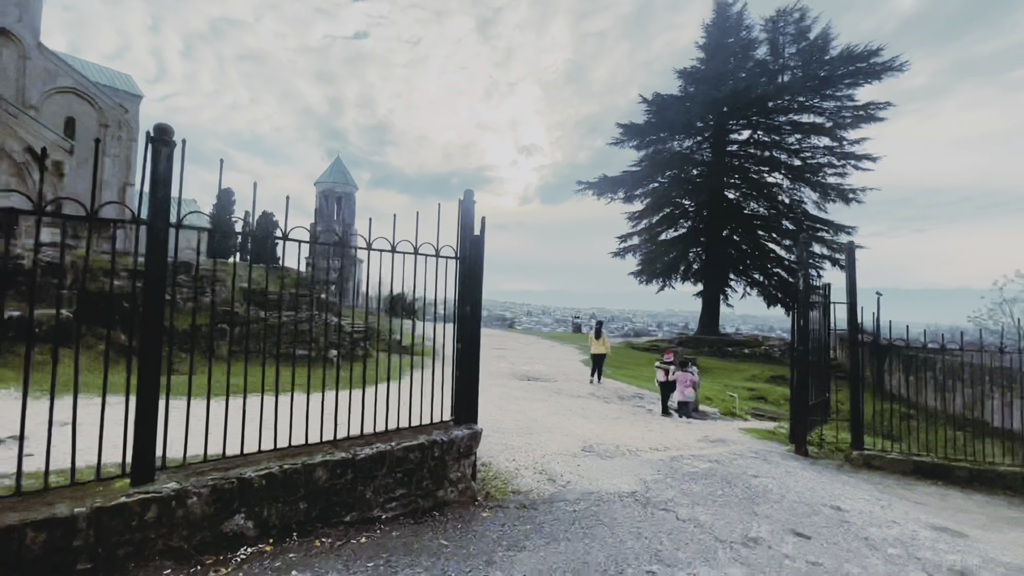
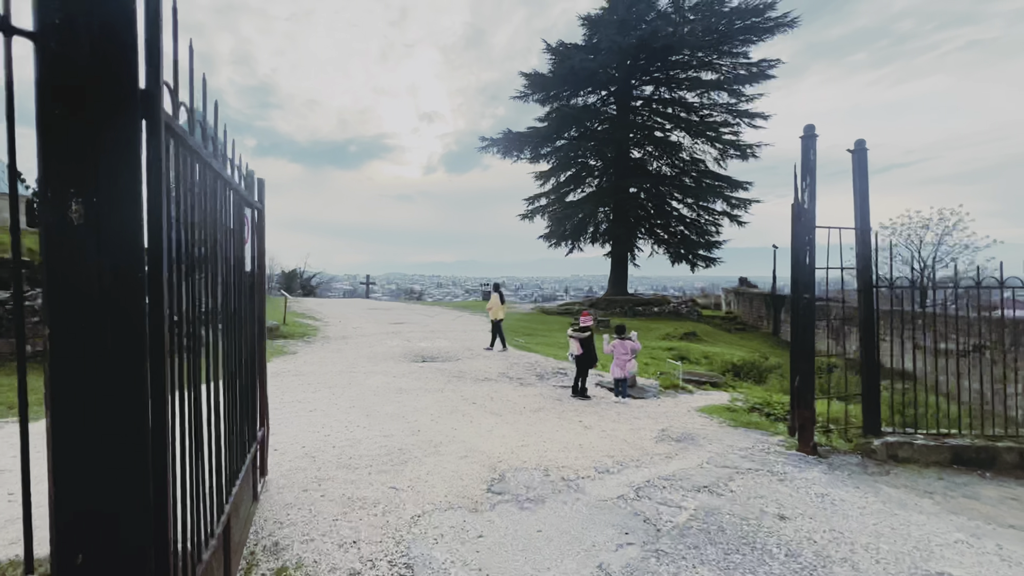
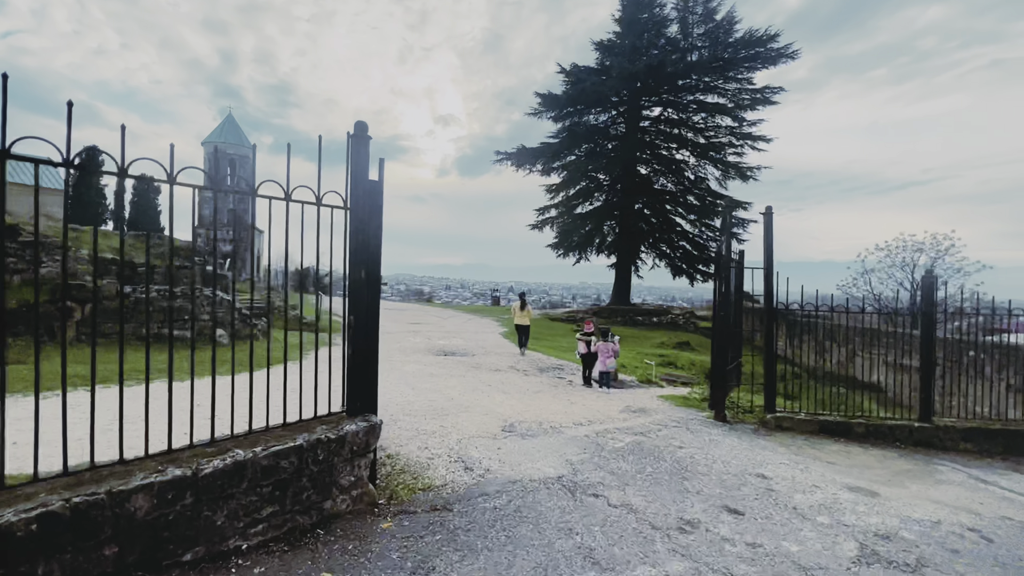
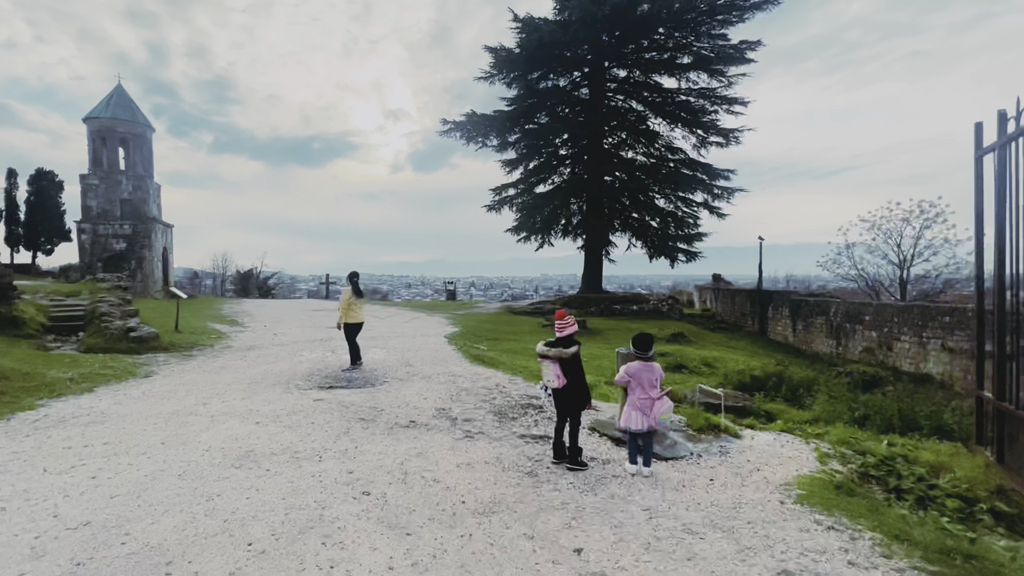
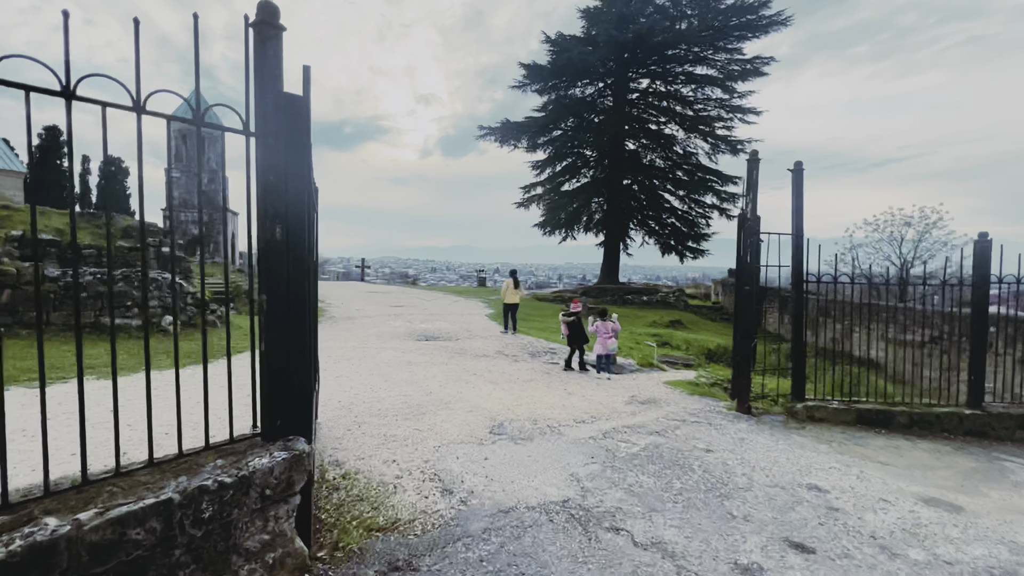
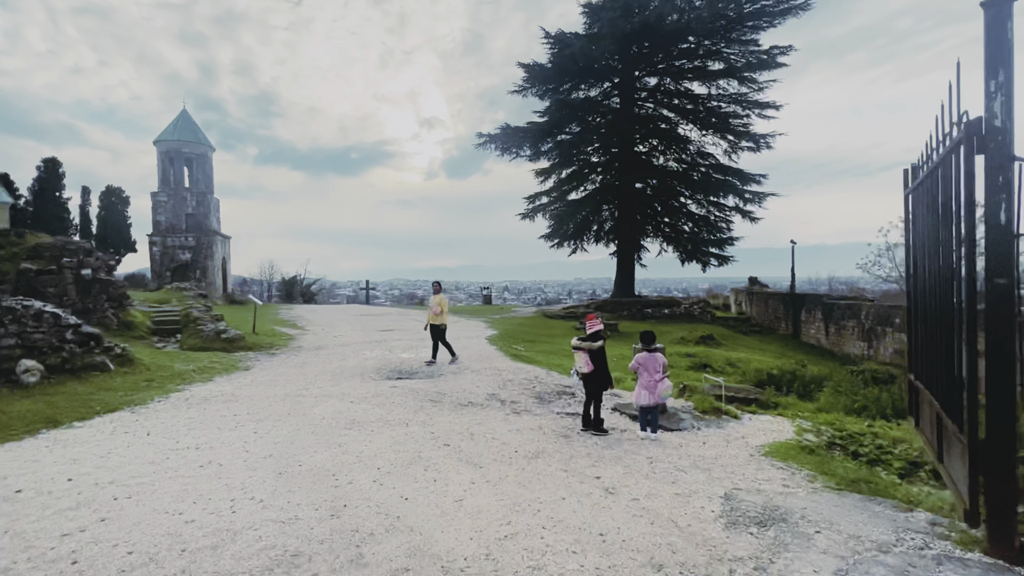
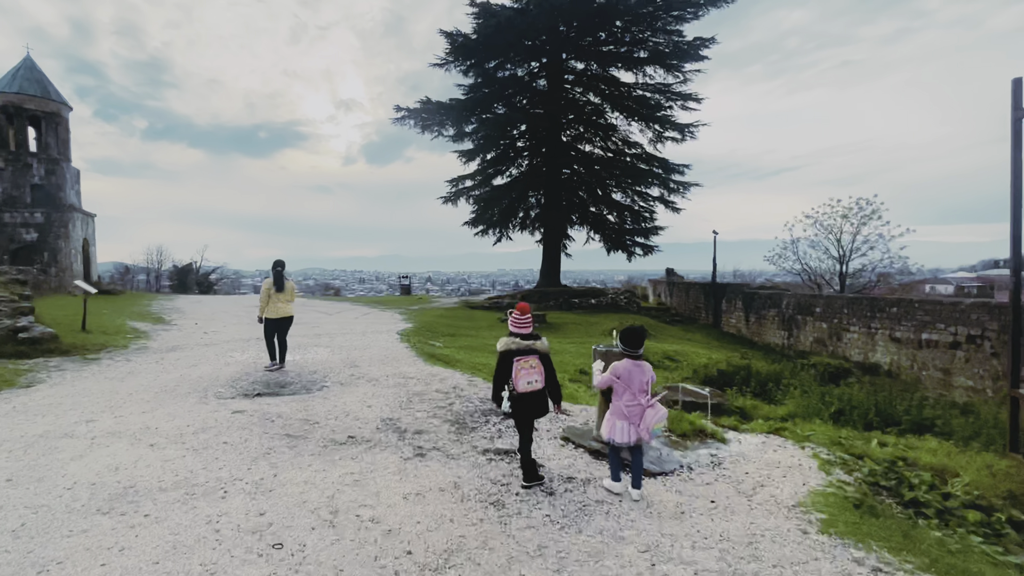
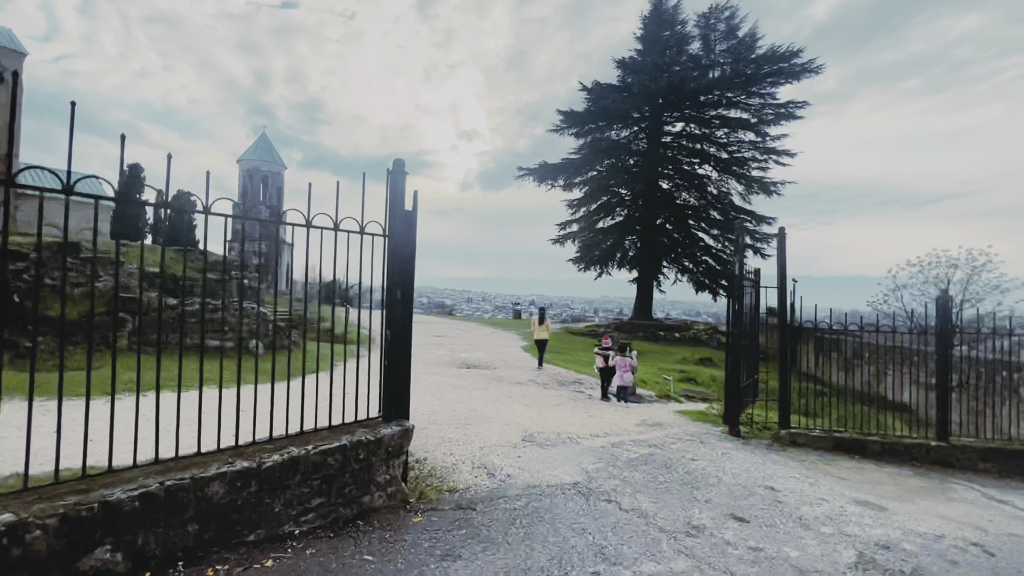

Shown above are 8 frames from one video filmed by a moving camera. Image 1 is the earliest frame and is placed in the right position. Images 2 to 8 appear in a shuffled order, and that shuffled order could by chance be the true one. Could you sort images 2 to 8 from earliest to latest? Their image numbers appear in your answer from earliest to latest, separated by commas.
8, 3, 5, 2, 6, 4, 7
